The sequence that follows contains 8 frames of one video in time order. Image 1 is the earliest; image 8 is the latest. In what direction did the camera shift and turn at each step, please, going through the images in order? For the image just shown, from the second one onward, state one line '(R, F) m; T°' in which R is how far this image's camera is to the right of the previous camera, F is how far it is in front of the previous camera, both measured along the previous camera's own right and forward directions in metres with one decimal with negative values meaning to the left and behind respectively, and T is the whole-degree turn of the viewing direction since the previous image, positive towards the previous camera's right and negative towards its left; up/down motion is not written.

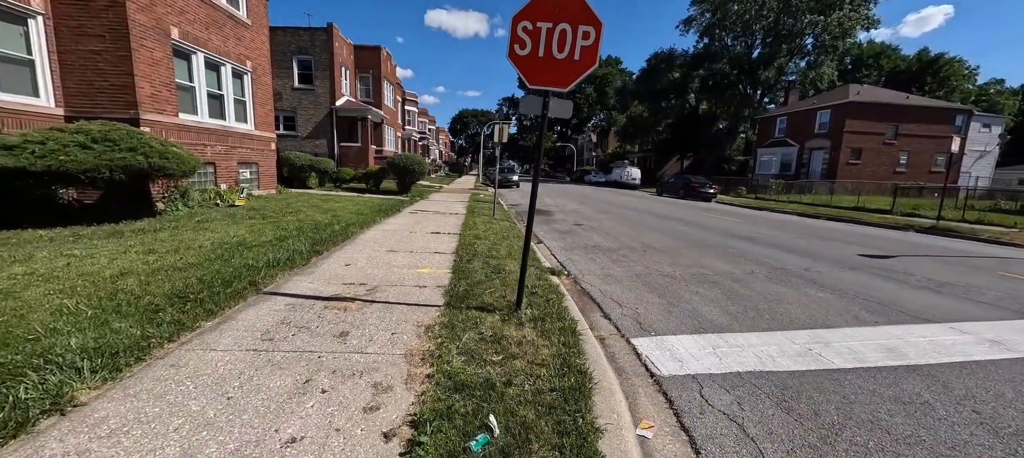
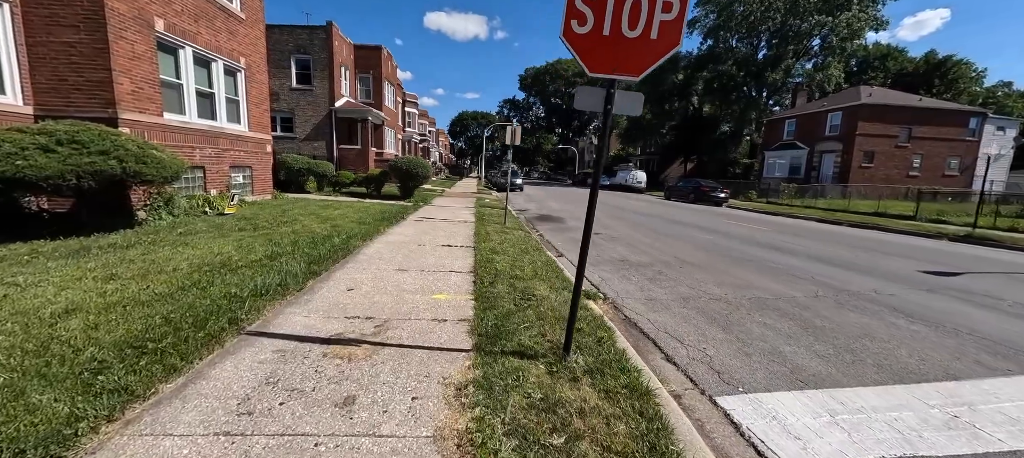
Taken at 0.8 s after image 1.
(-0.4, +0.8) m; 0°
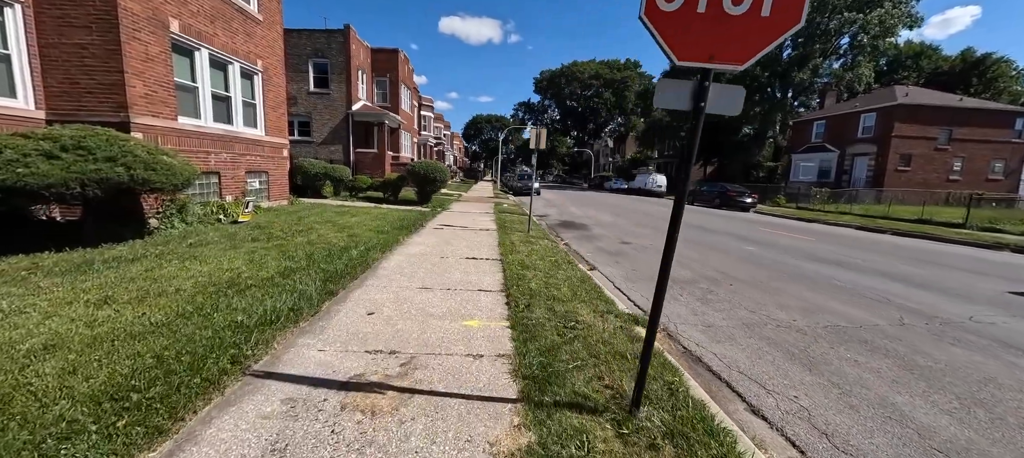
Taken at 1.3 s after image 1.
(-0.3, +0.6) m; -2°
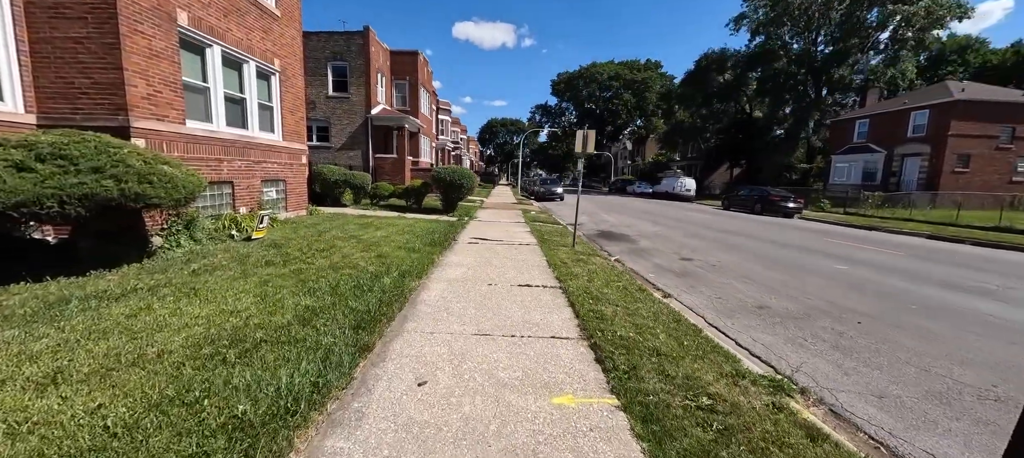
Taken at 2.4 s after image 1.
(-0.7, +1.1) m; -2°
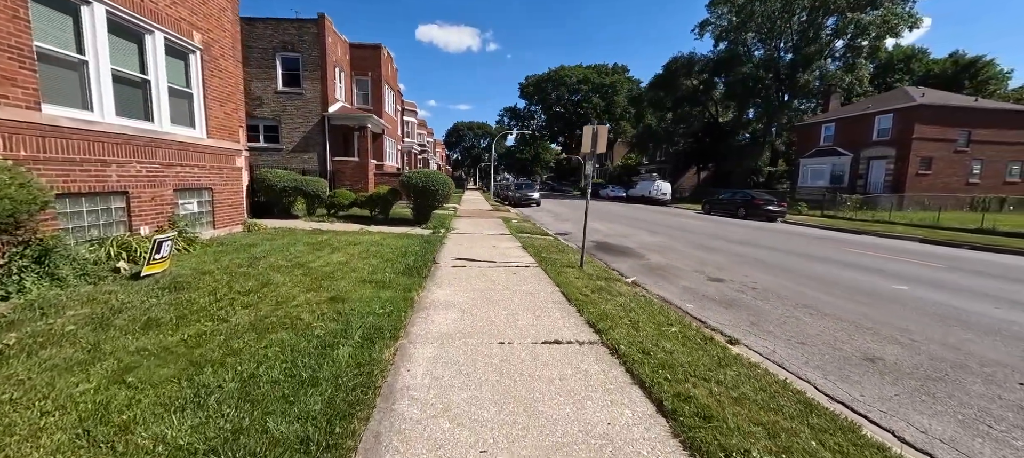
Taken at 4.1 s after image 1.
(-0.5, +1.7) m; +5°
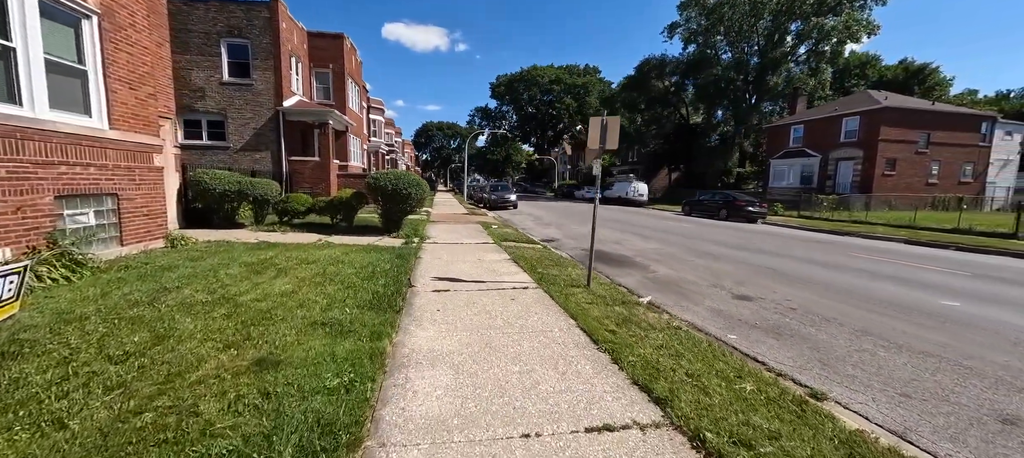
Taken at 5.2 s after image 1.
(-0.4, +1.3) m; +4°
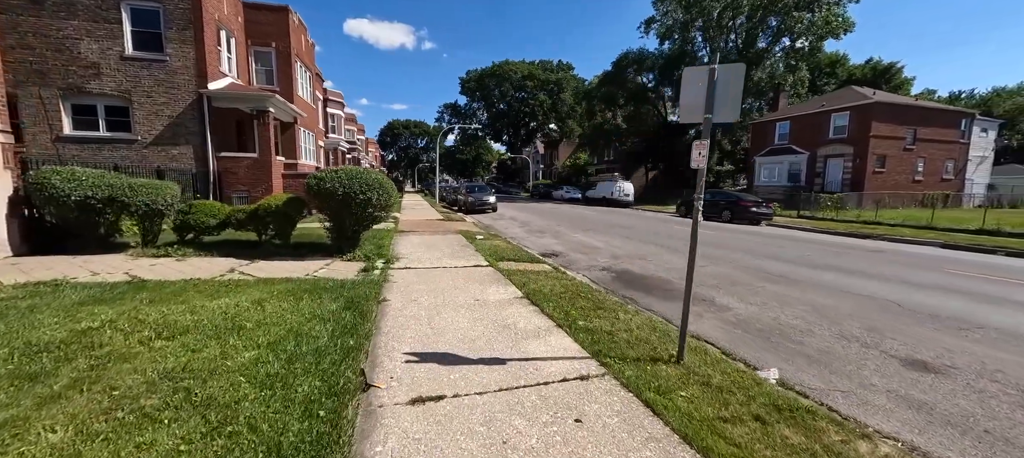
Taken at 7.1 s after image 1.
(-0.6, +2.7) m; +5°
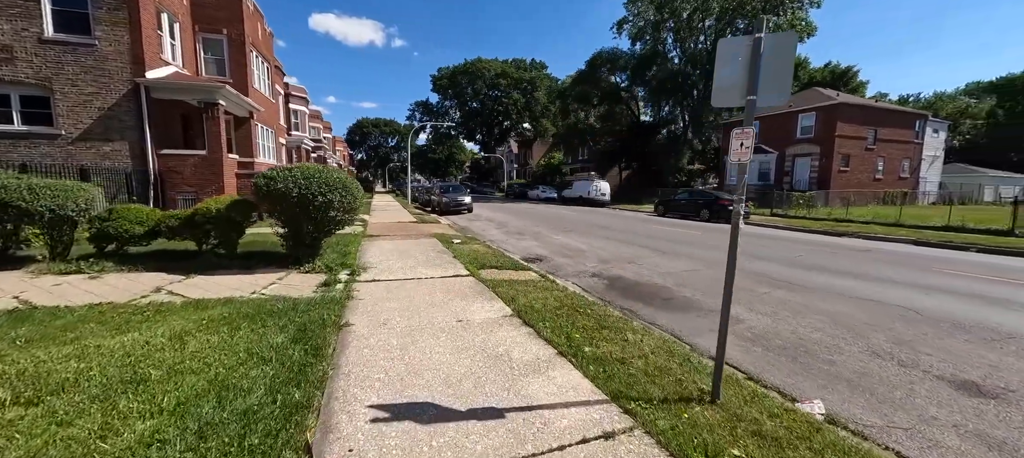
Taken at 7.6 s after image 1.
(-0.2, +0.8) m; +4°
